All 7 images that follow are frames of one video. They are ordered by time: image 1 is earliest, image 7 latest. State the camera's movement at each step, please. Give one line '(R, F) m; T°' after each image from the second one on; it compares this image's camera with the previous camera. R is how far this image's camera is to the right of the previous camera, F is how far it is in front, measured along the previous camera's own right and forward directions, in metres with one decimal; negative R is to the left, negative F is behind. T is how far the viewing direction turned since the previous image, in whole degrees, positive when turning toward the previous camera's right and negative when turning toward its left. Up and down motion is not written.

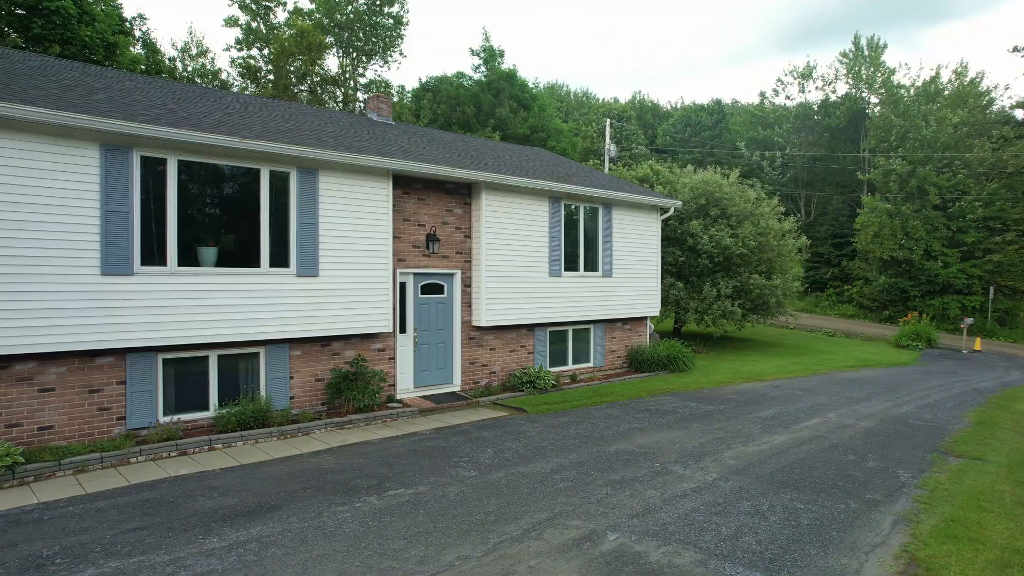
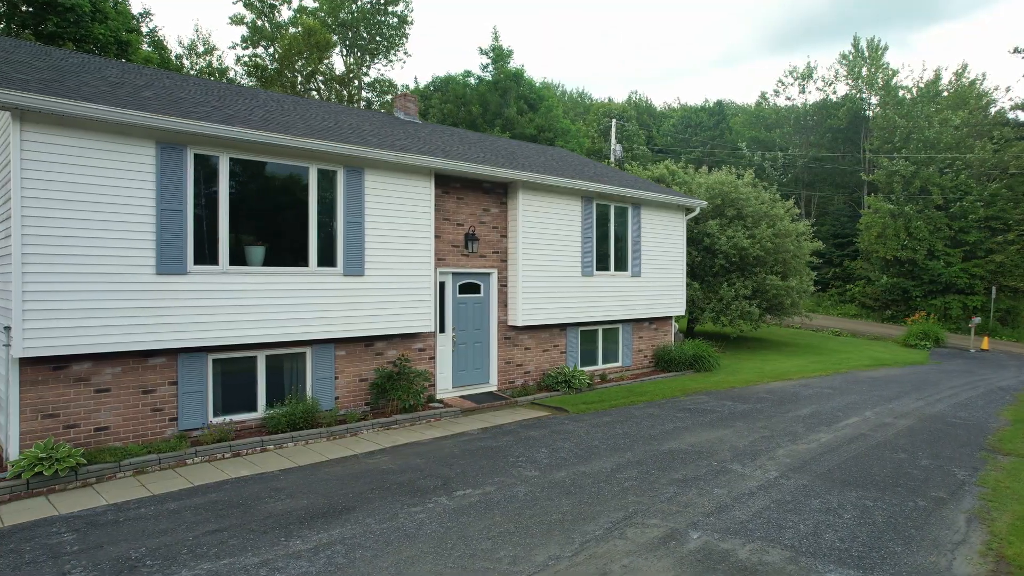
(-1.0, 0.0) m; +1°
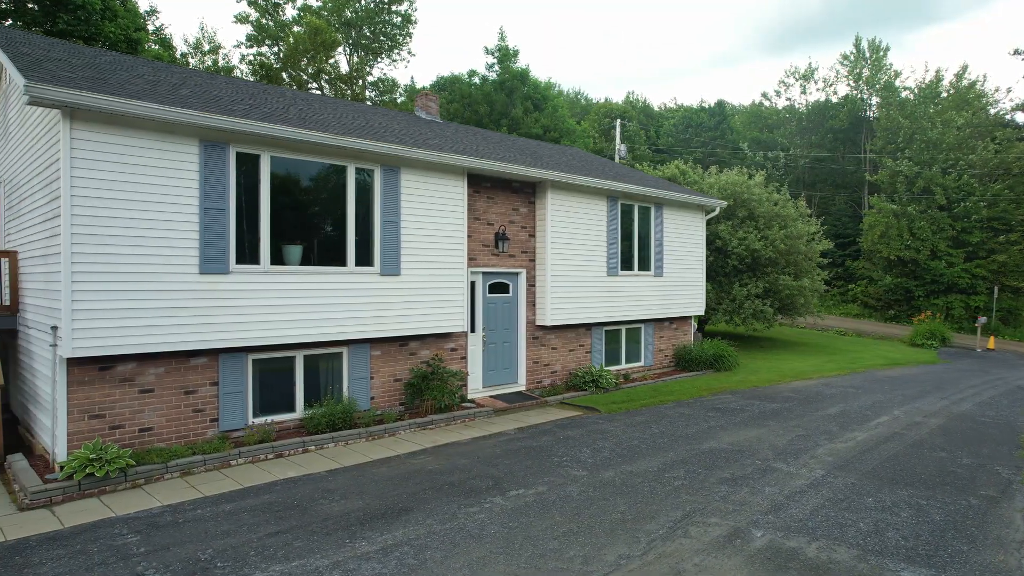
(-0.8, 0.0) m; 0°
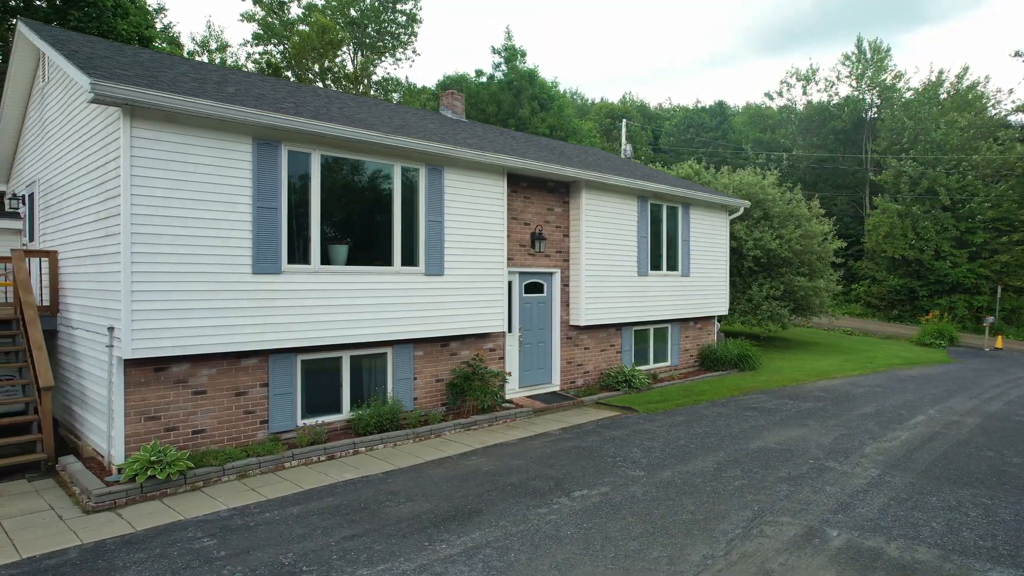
(-0.9, 0.0) m; +1°
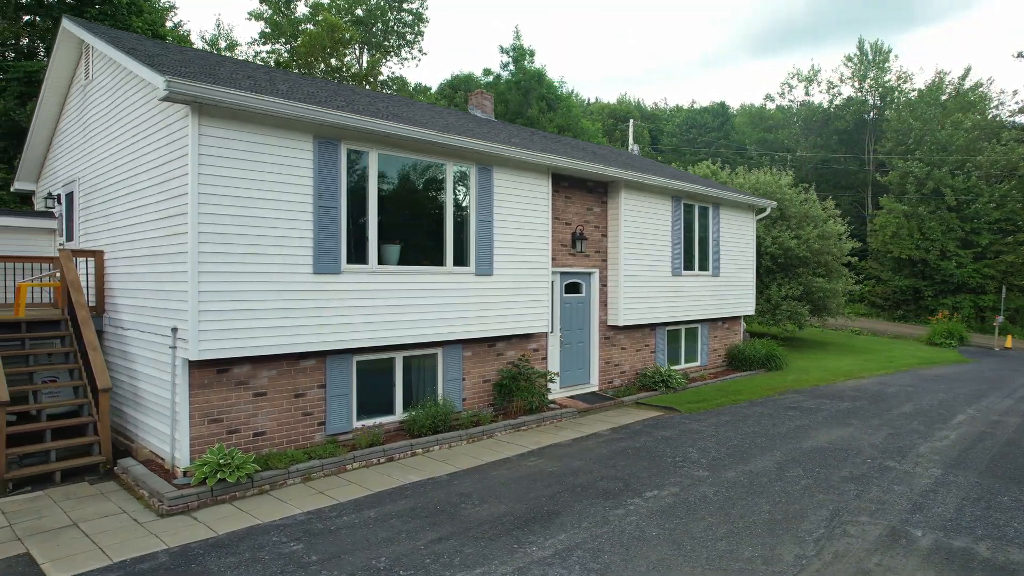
(-1.0, 0.0) m; +1°
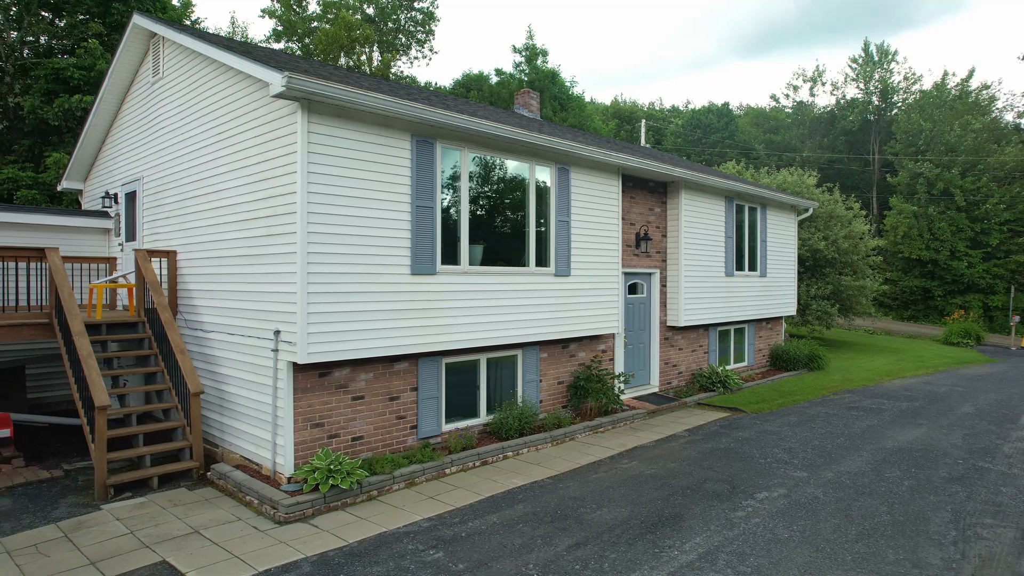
(-1.6, +0.1) m; +1°
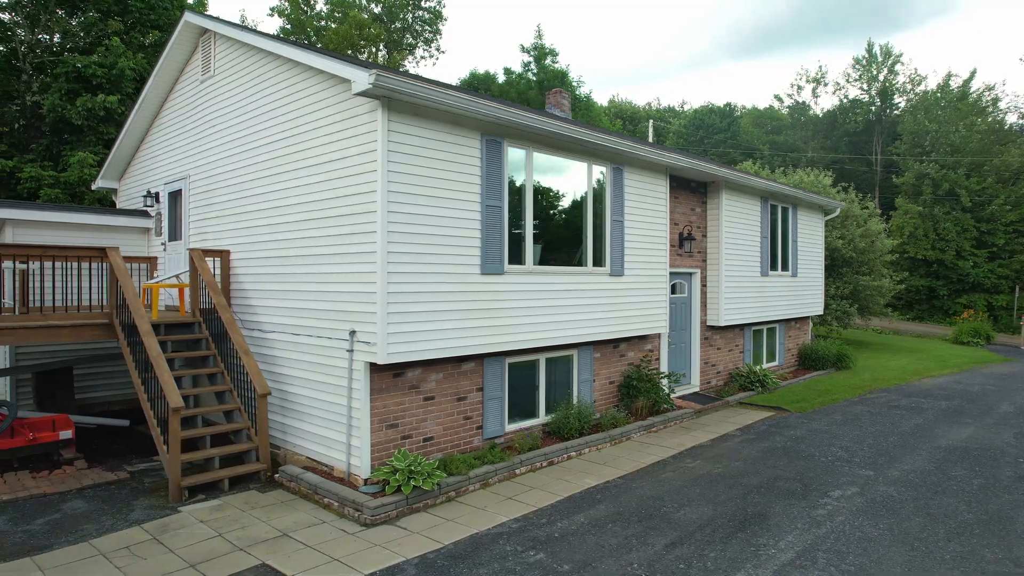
(-1.1, 0.0) m; +1°
